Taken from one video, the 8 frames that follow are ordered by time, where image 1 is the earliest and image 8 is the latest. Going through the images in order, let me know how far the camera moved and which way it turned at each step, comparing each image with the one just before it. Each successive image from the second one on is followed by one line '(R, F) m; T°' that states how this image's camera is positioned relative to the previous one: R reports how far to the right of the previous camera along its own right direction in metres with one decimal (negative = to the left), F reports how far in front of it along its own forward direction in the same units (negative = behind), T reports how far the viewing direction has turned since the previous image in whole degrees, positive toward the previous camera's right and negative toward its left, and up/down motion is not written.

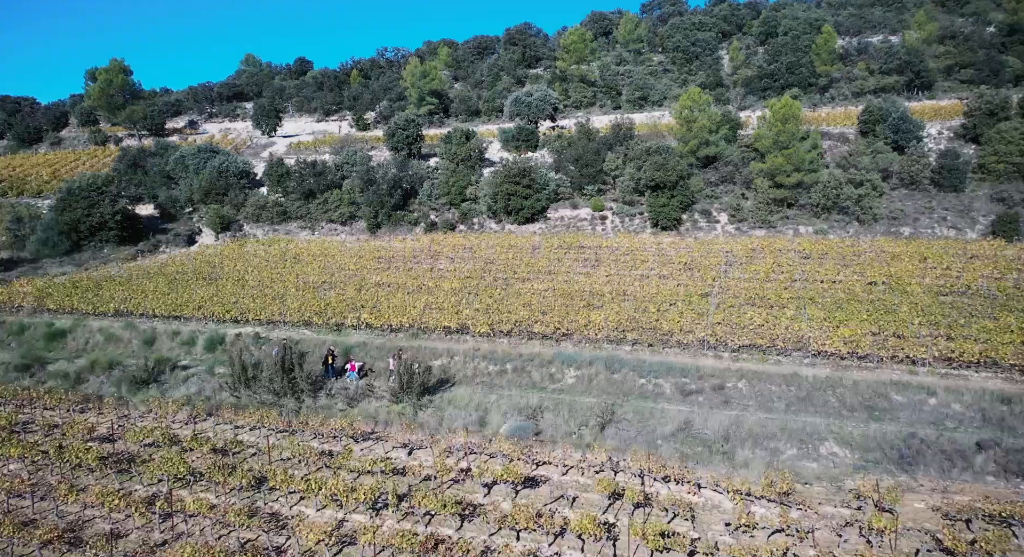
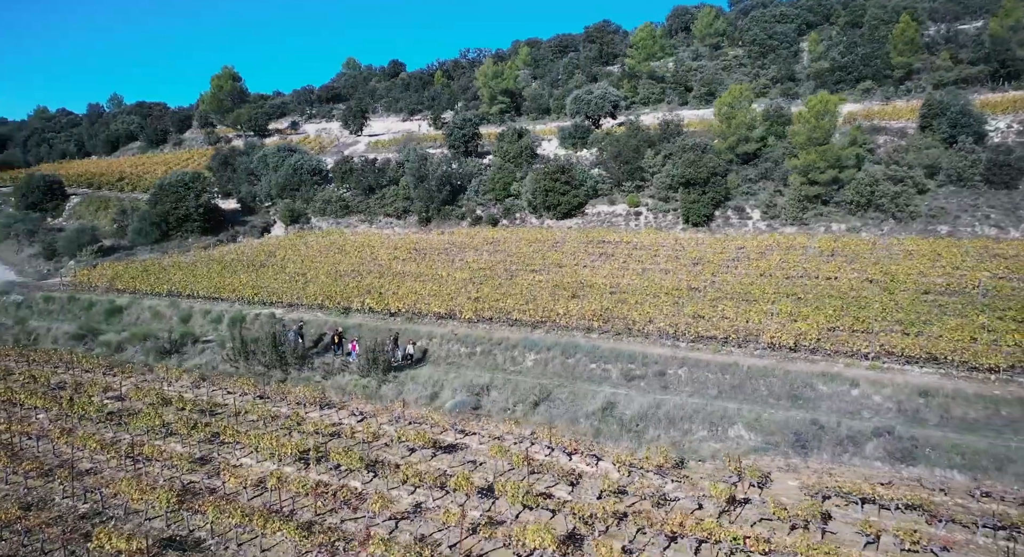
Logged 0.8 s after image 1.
(+4.3, -1.0) m; -8°
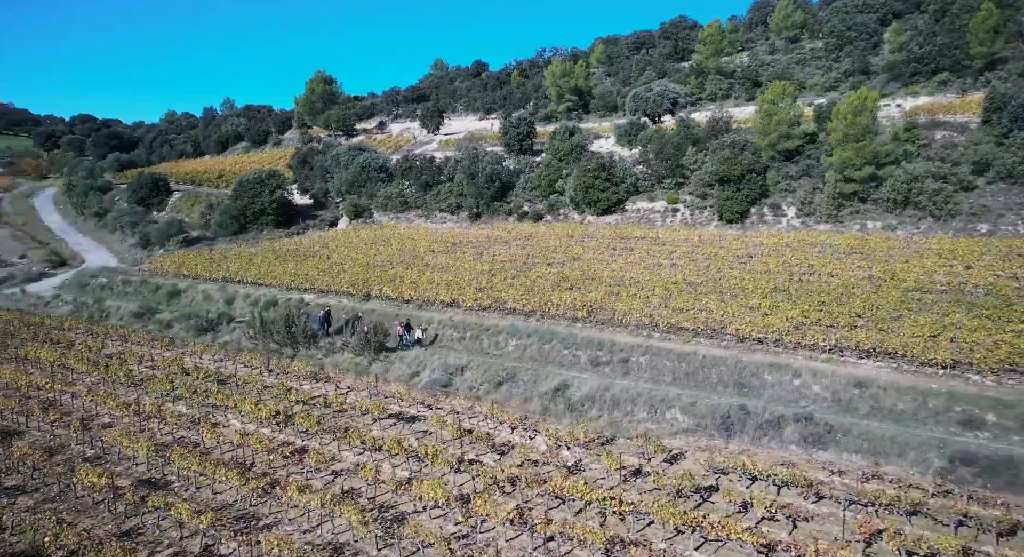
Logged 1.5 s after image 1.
(+3.6, -1.1) m; -7°
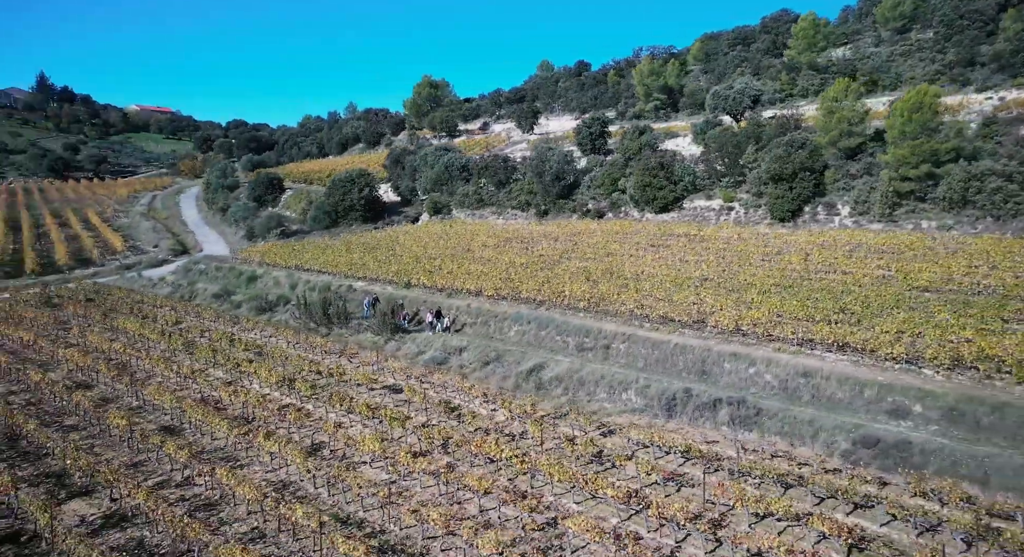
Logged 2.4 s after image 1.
(+3.8, -1.4) m; -9°
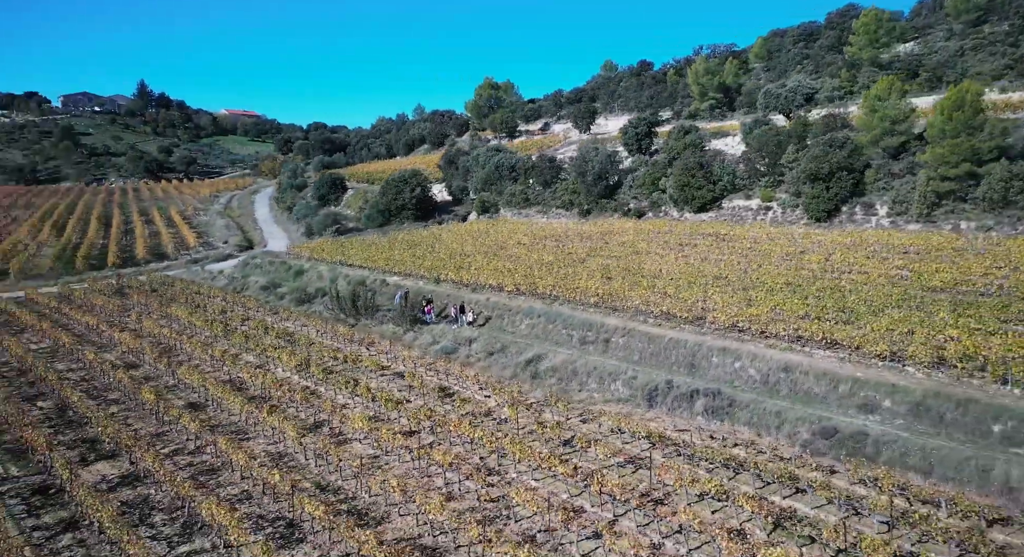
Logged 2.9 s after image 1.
(+2.0, -0.9) m; -5°
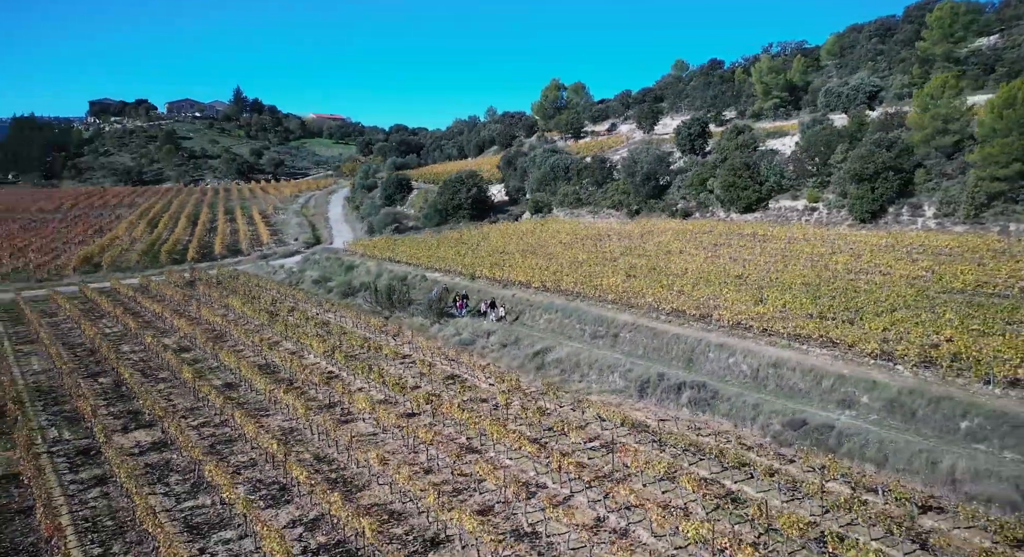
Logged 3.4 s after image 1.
(+1.9, -0.9) m; -6°
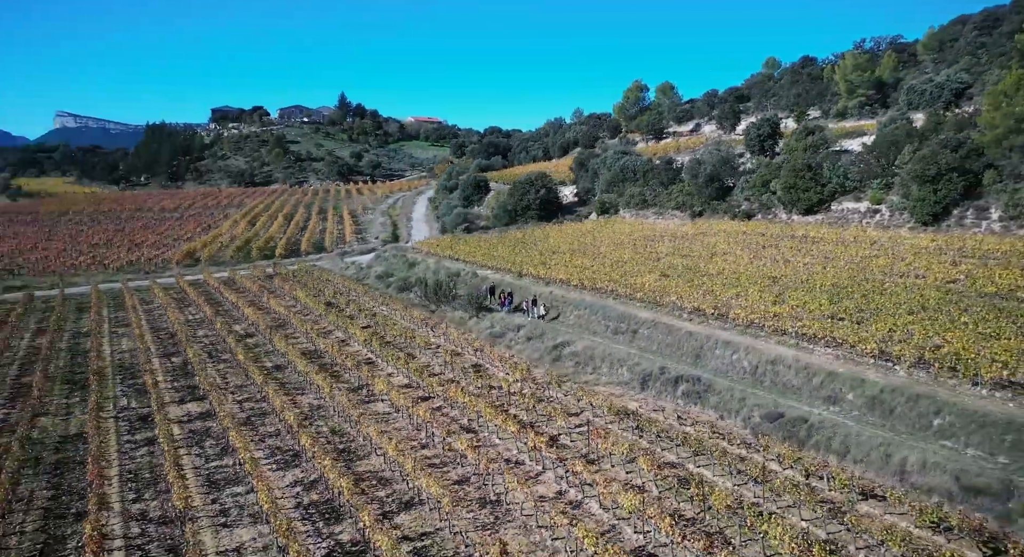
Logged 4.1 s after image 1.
(+2.1, -1.0) m; -7°
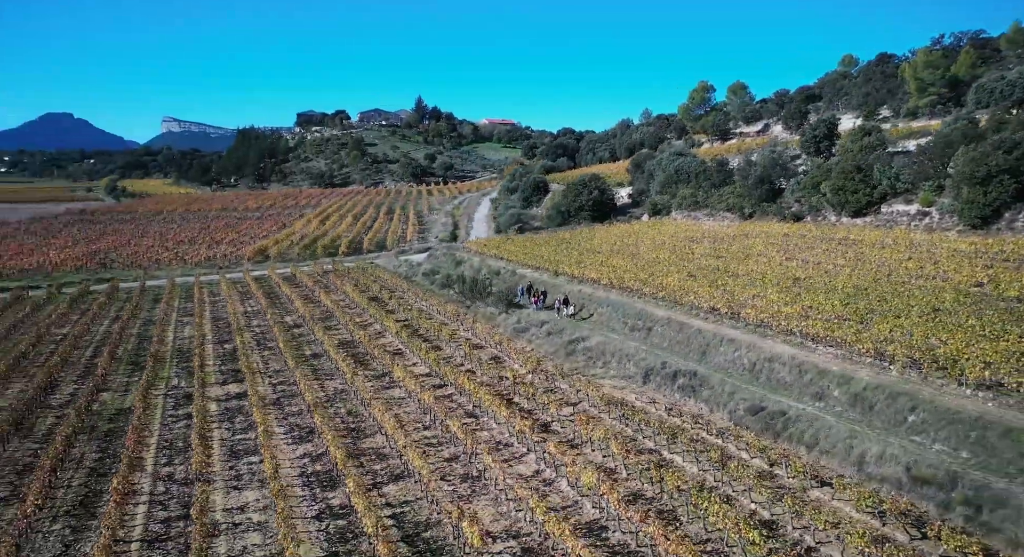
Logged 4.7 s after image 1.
(+1.7, -1.0) m; -5°
